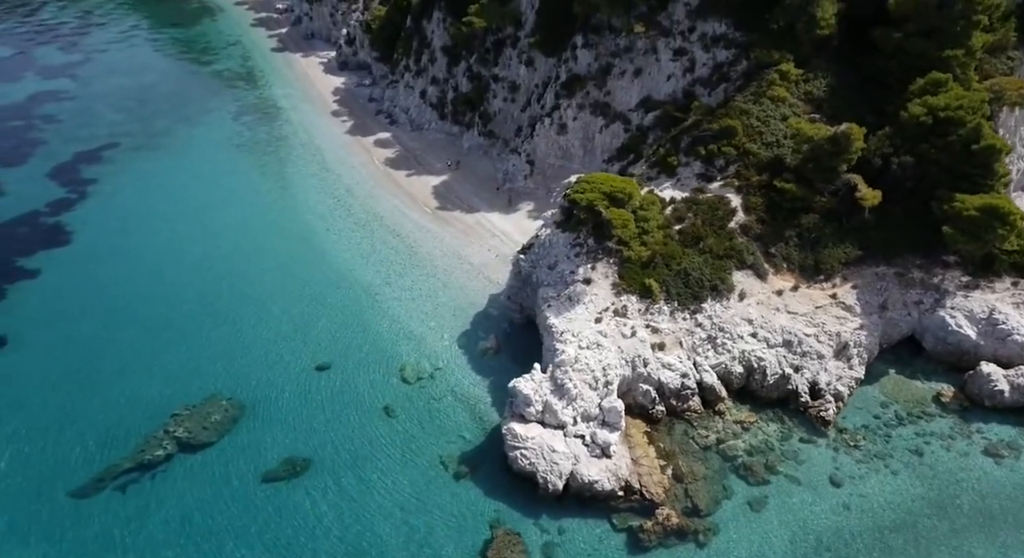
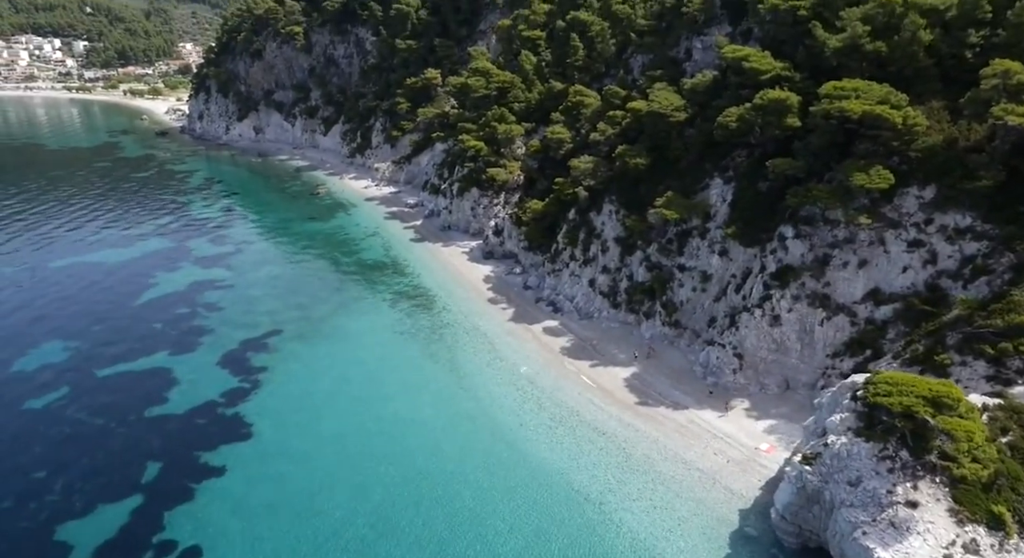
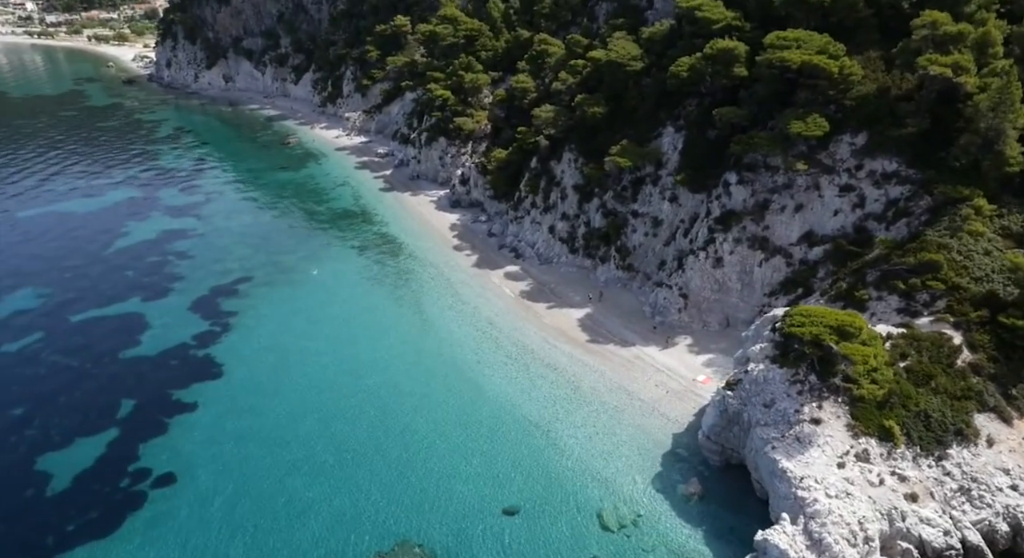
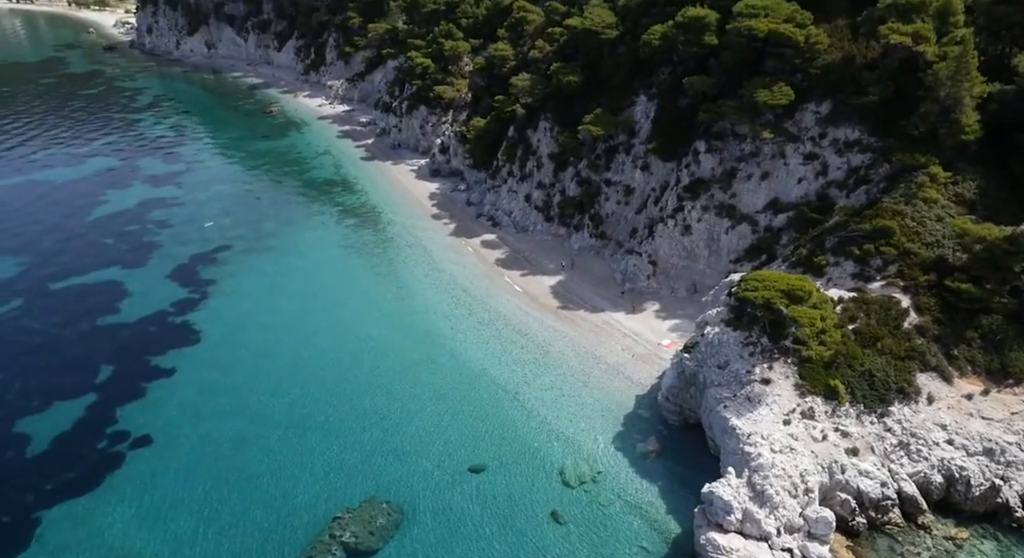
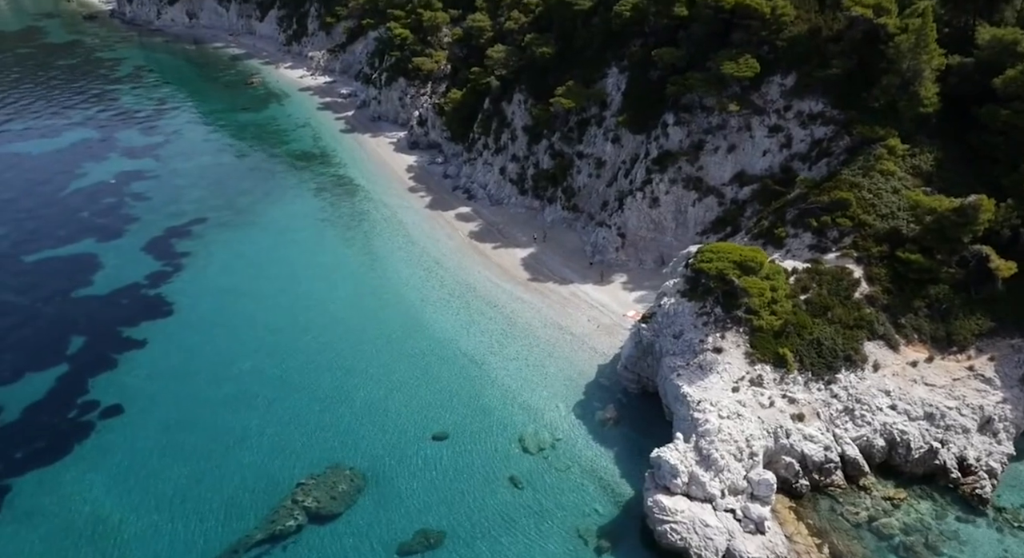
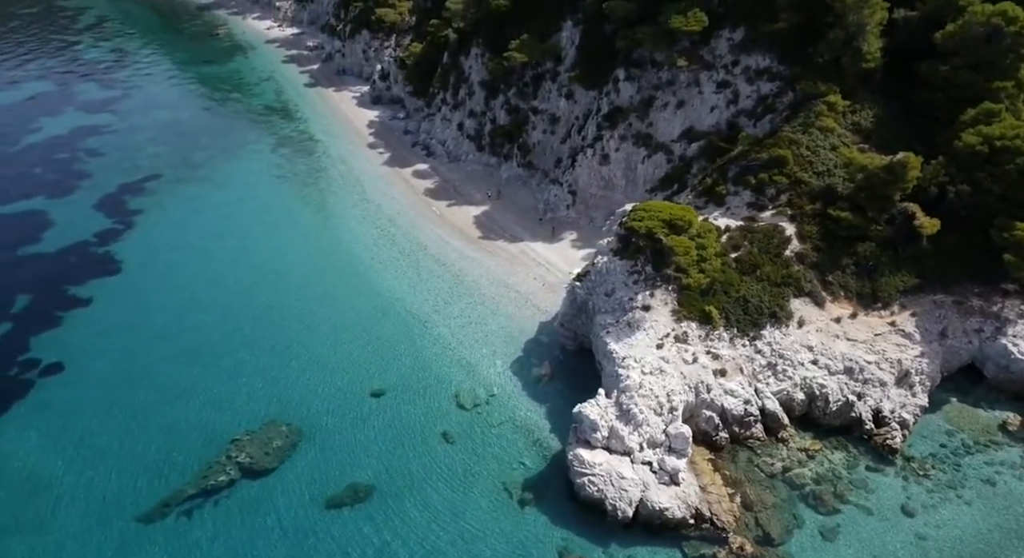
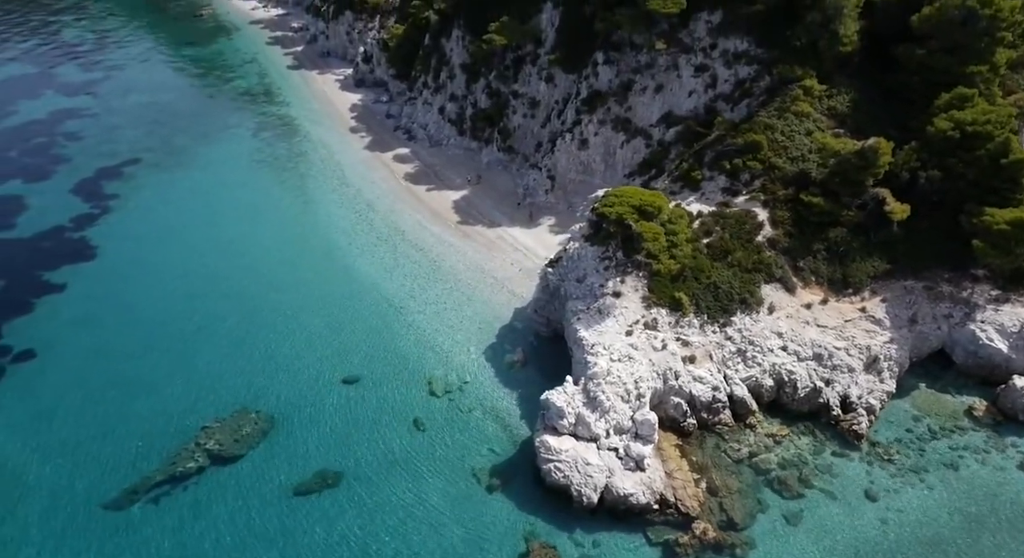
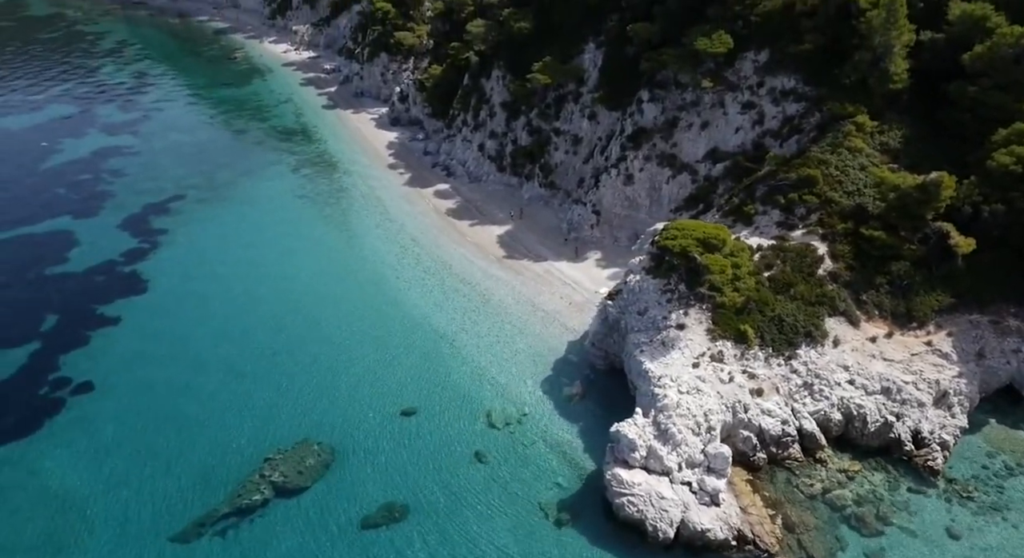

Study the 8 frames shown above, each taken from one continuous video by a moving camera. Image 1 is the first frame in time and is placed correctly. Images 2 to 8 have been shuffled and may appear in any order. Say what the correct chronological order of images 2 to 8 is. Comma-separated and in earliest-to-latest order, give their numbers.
7, 6, 8, 5, 4, 3, 2
